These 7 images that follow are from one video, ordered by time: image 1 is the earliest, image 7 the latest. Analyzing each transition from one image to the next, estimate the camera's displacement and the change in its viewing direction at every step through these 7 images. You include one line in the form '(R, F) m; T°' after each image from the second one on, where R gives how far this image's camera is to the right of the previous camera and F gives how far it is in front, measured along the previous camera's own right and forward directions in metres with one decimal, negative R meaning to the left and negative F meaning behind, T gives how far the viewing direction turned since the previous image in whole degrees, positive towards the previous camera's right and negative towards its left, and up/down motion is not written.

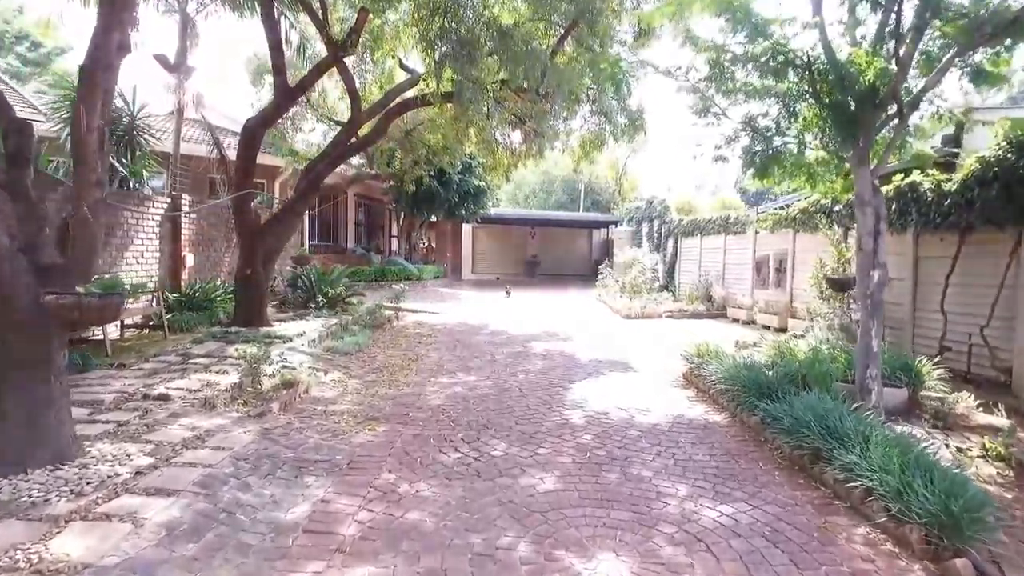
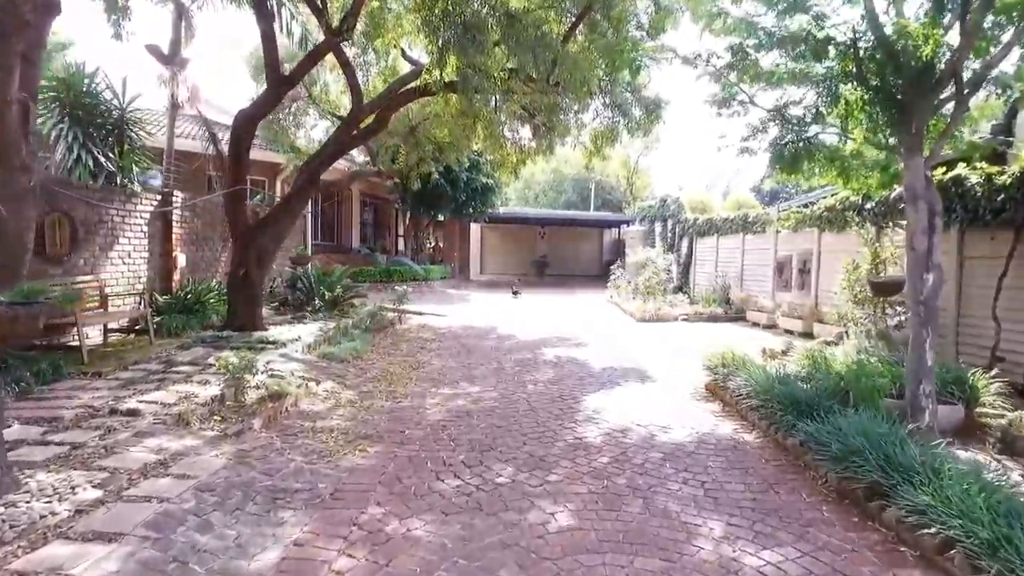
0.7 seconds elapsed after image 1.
(0.0, +0.4) m; -1°
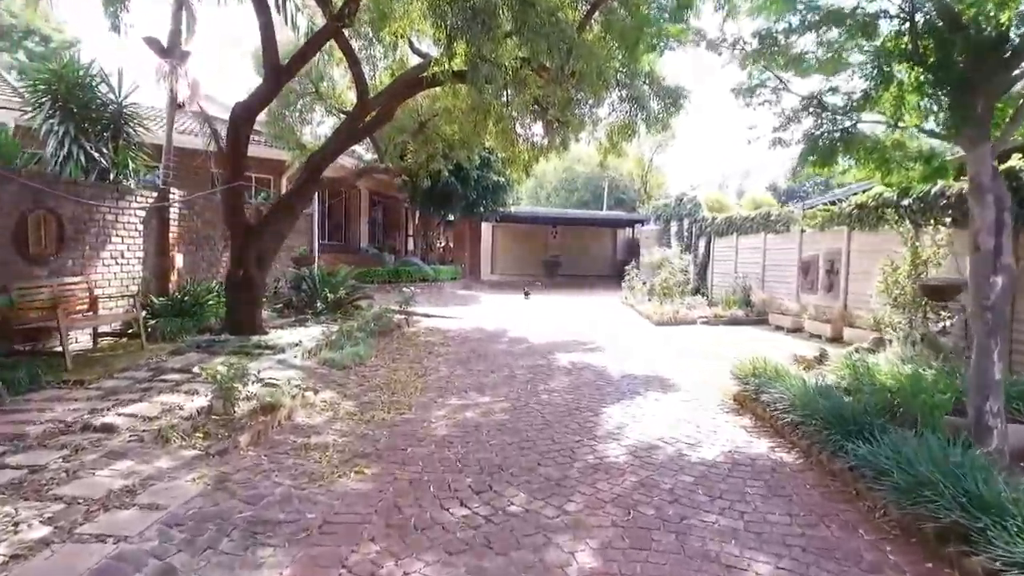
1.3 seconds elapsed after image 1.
(0.0, +0.4) m; -1°
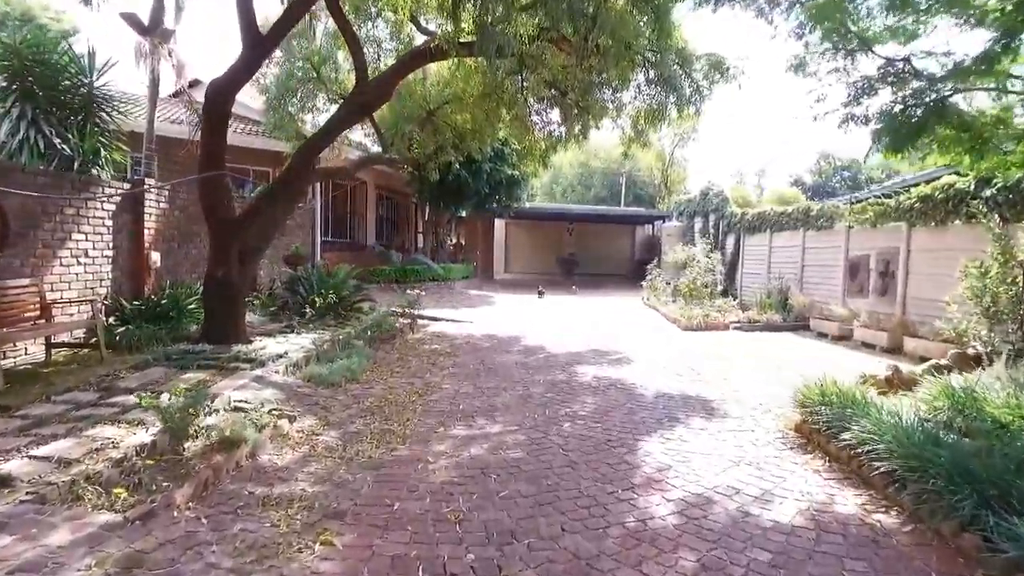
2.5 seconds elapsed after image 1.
(0.0, +0.8) m; -1°
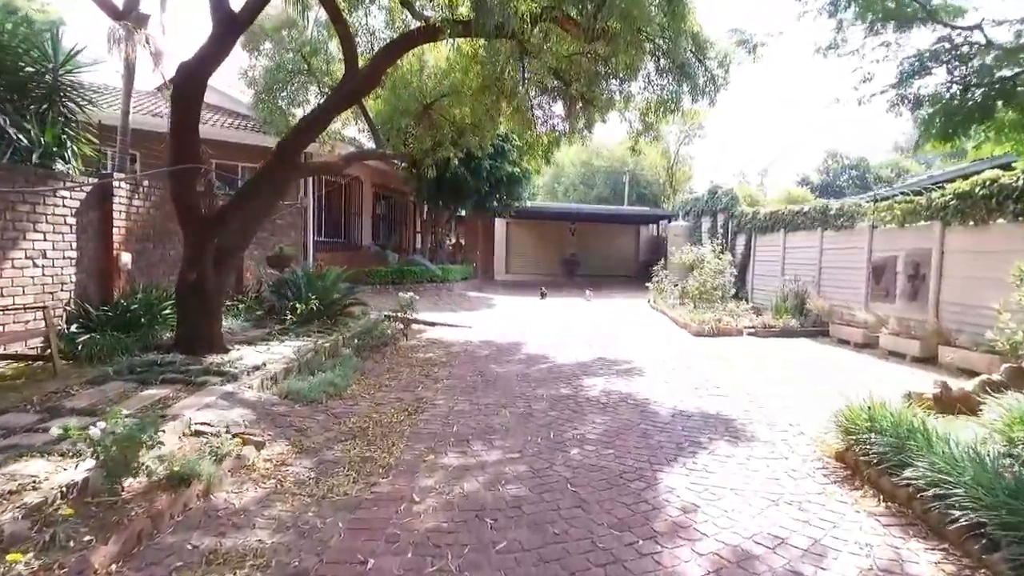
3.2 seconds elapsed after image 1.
(0.0, +0.5) m; 0°
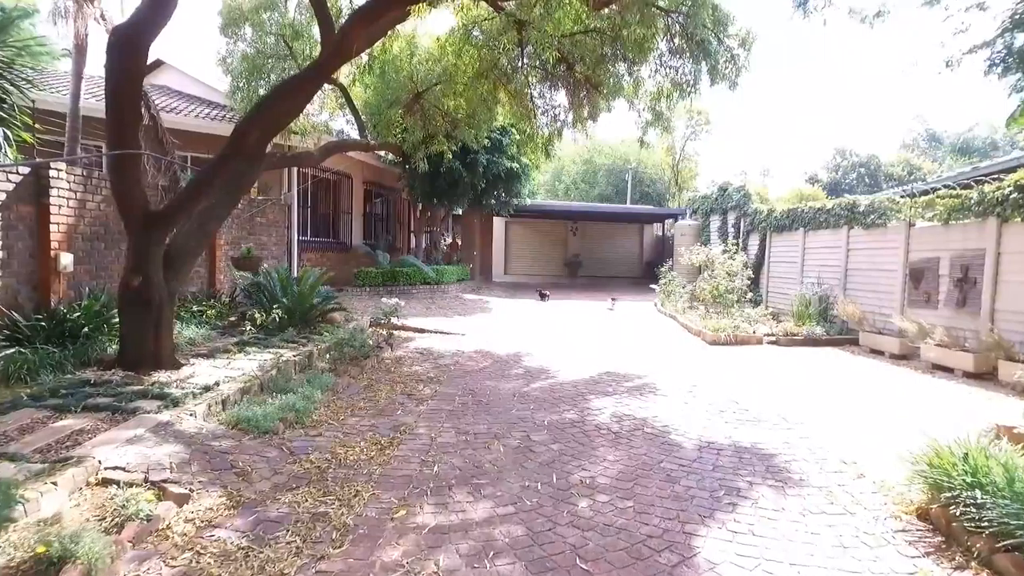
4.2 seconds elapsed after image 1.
(0.0, +0.8) m; 0°
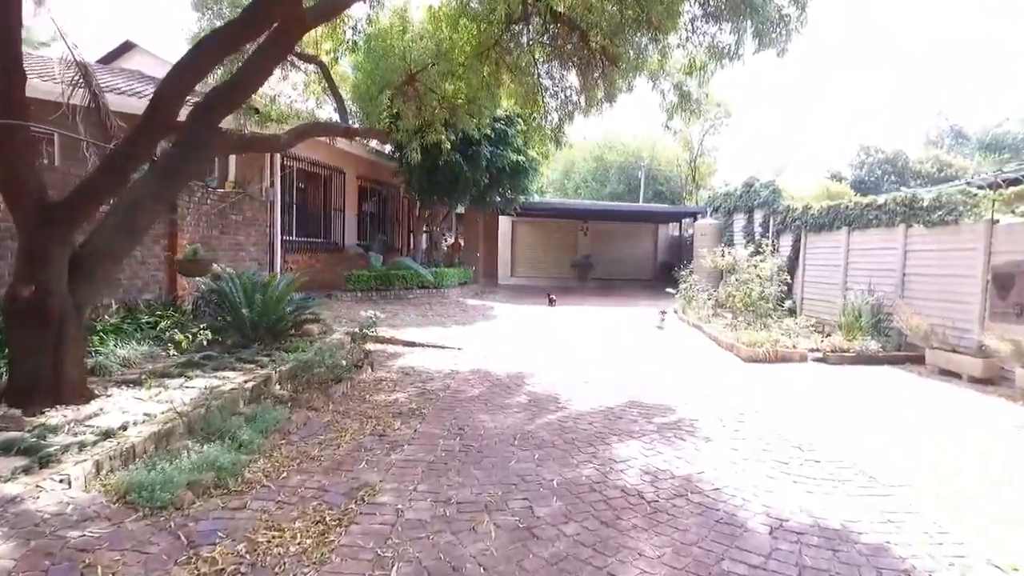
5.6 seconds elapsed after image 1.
(+0.1, +1.1) m; -1°
